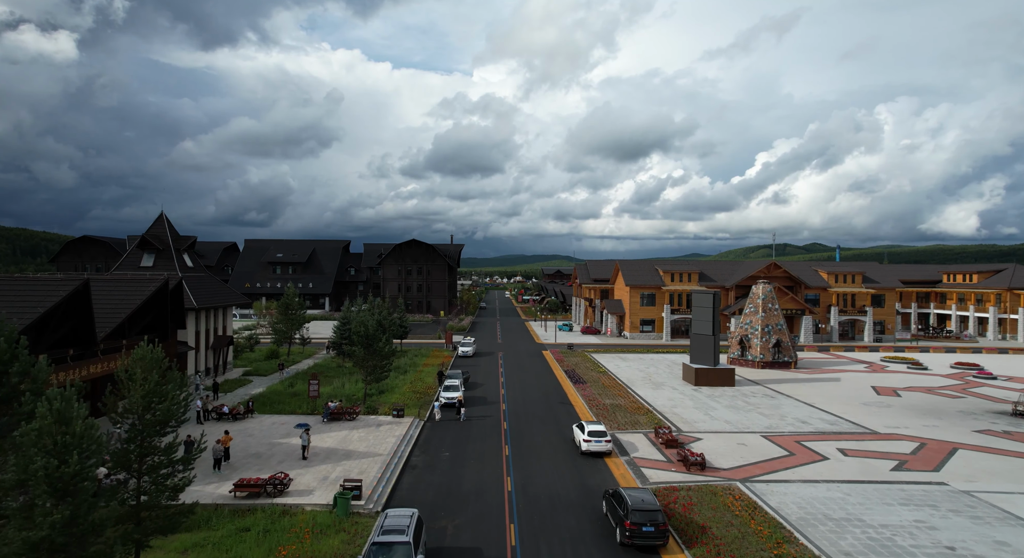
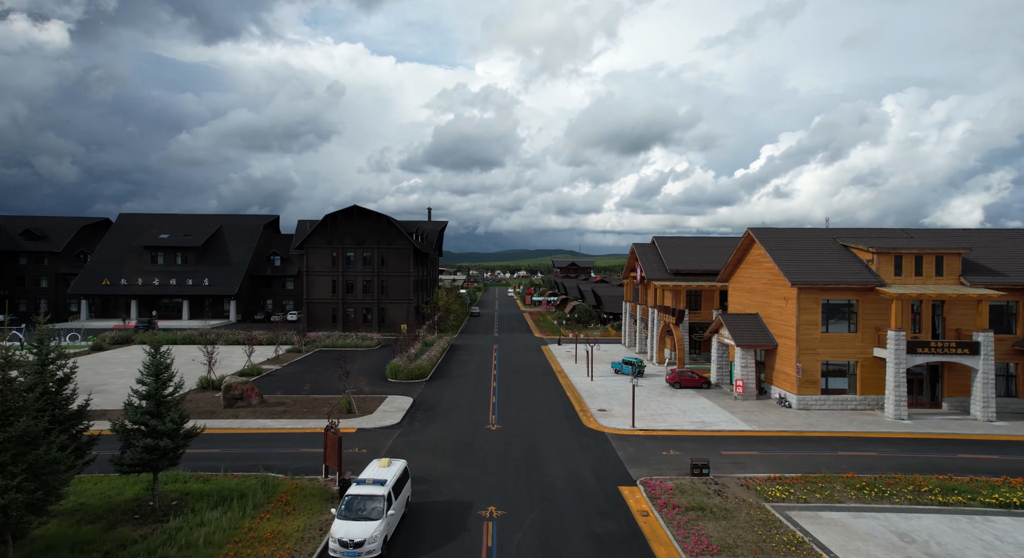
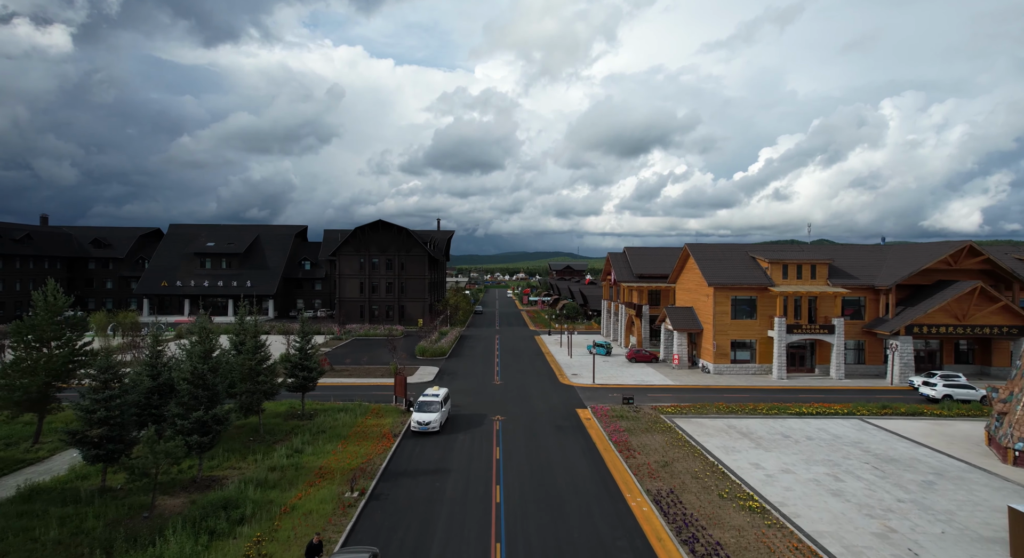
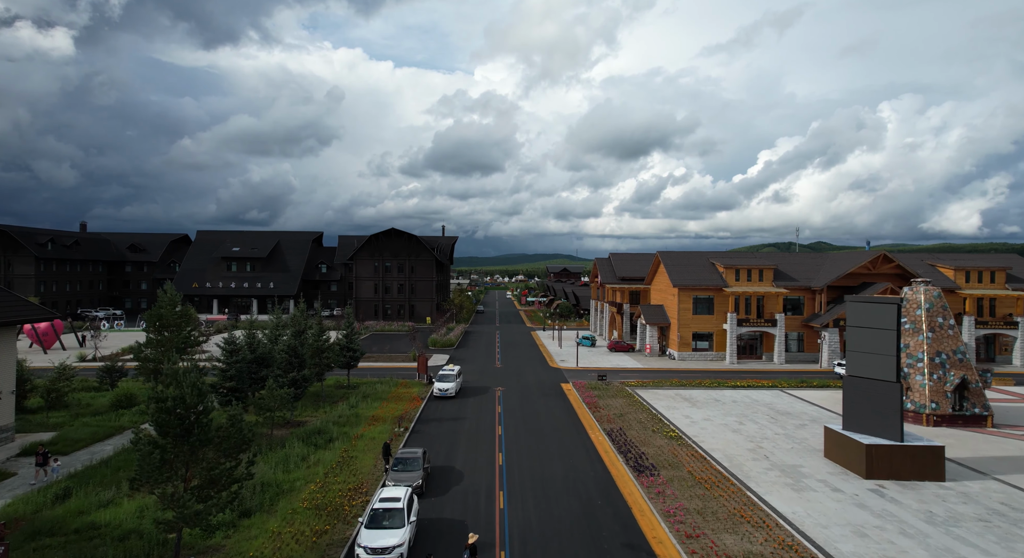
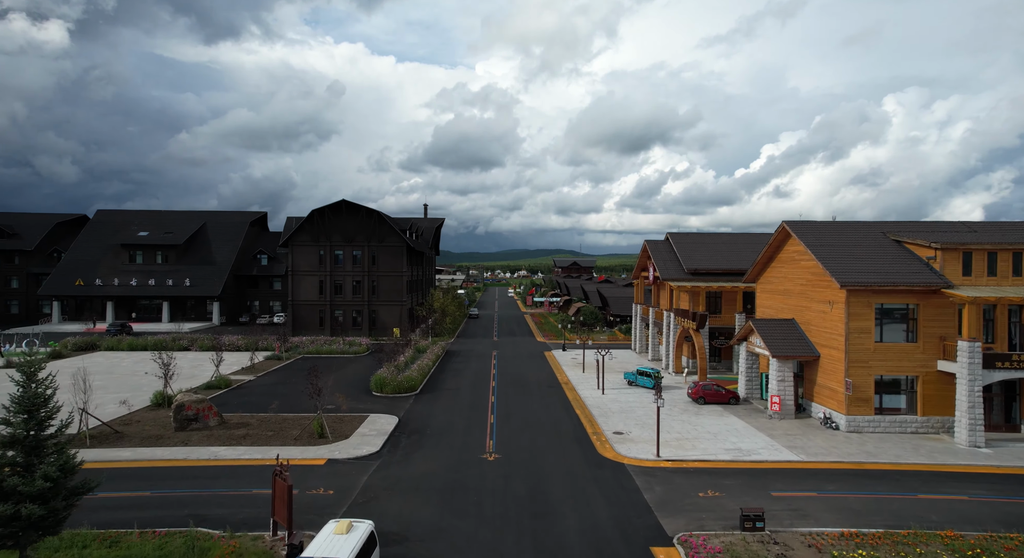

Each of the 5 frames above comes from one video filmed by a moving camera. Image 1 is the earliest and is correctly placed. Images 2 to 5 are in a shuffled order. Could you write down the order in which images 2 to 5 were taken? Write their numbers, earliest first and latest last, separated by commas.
4, 3, 2, 5
